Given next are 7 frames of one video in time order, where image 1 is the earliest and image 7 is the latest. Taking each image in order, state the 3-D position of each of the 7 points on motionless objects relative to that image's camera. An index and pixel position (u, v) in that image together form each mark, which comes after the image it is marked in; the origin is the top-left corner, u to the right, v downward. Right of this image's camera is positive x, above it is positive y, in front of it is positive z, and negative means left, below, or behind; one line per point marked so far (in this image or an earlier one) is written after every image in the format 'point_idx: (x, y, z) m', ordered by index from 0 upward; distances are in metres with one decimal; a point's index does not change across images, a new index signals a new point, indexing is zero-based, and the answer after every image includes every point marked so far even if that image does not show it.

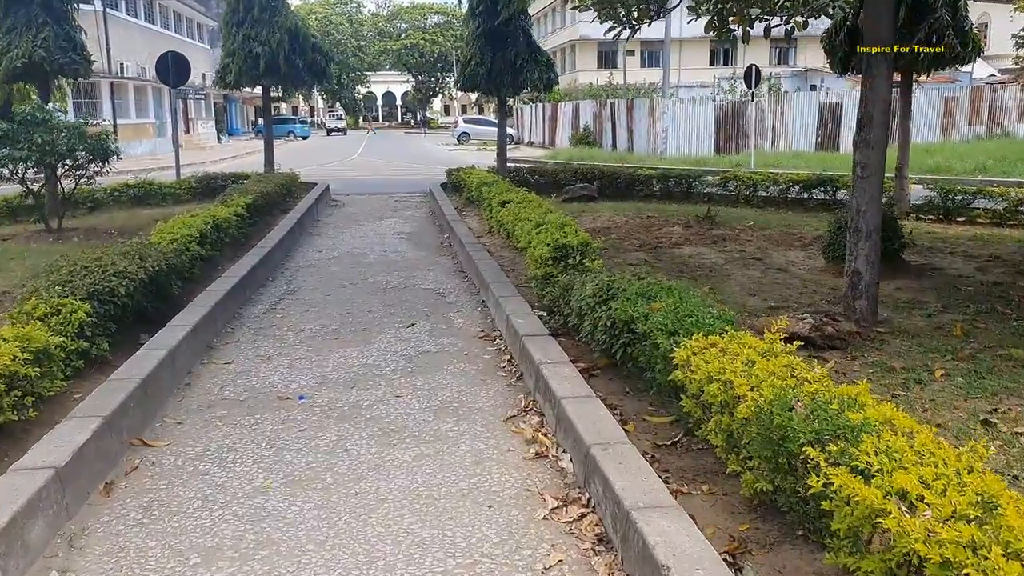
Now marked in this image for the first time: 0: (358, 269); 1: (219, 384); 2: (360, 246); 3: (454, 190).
0: (-1.4, +0.2, +9.0) m
1: (-1.6, -0.5, +5.1) m
2: (-1.7, +0.5, +10.6) m
3: (-0.9, +1.6, +15.4) m
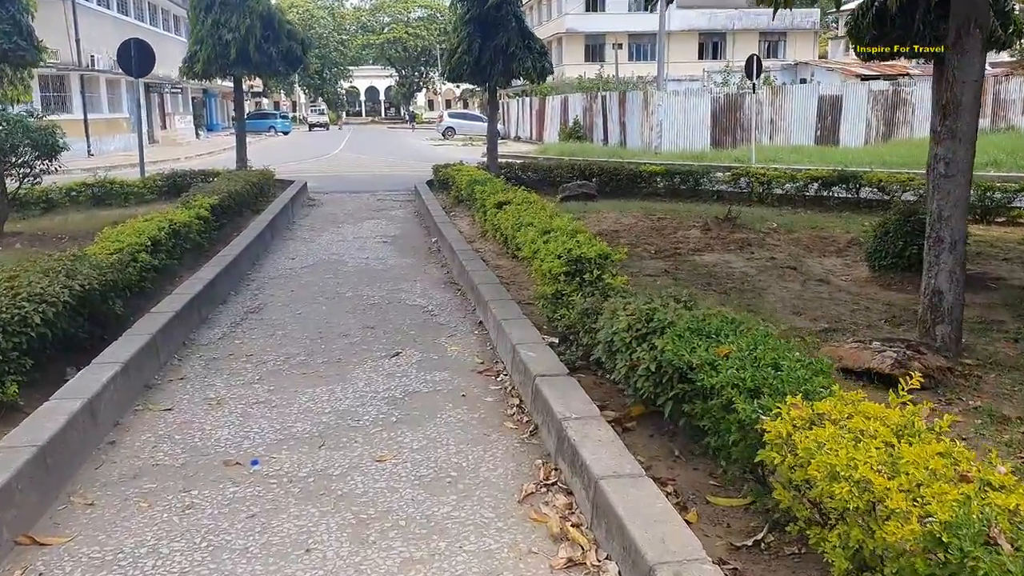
0: (-1.4, +0.1, +7.9) m
1: (-1.5, -0.6, +4.1) m
2: (-1.7, +0.4, +9.5) m
3: (-1.1, +1.5, +14.4) m
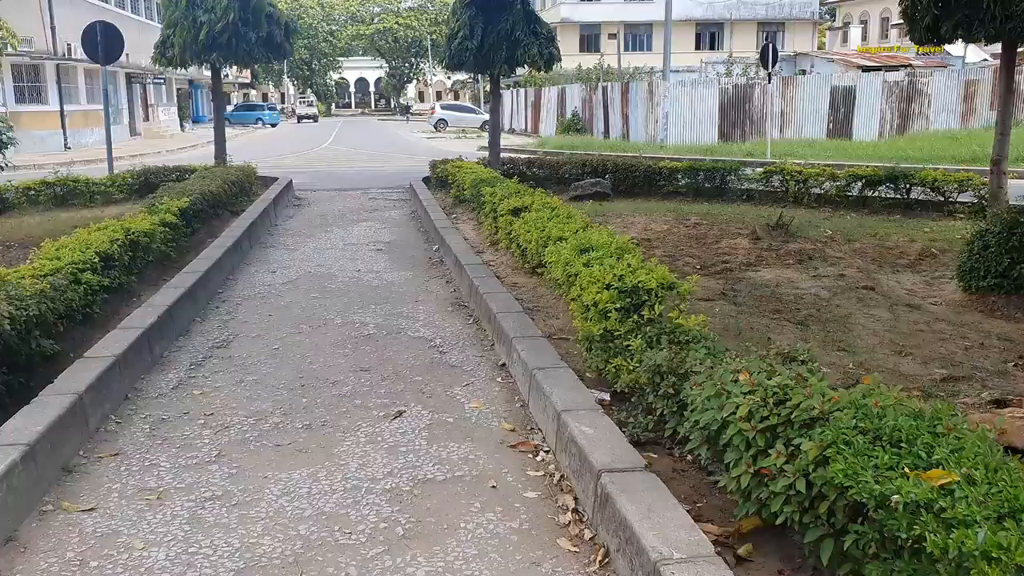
0: (-1.3, -0.1, +6.7) m
1: (-1.3, -0.8, +2.8) m
2: (-1.6, +0.2, +8.3) m
3: (-1.0, +1.4, +13.1) m
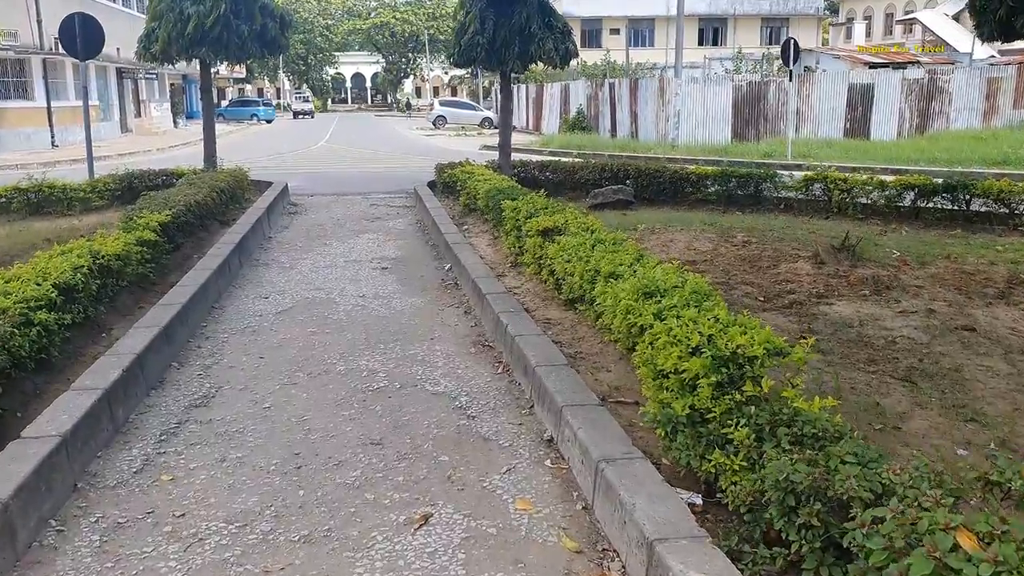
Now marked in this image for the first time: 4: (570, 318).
0: (-1.1, -0.3, +5.7) m
1: (-1.1, -1.0, +1.9) m
2: (-1.4, 0.0, +7.4) m
3: (-0.8, +1.2, +12.2) m
4: (+0.3, -0.2, +5.4) m
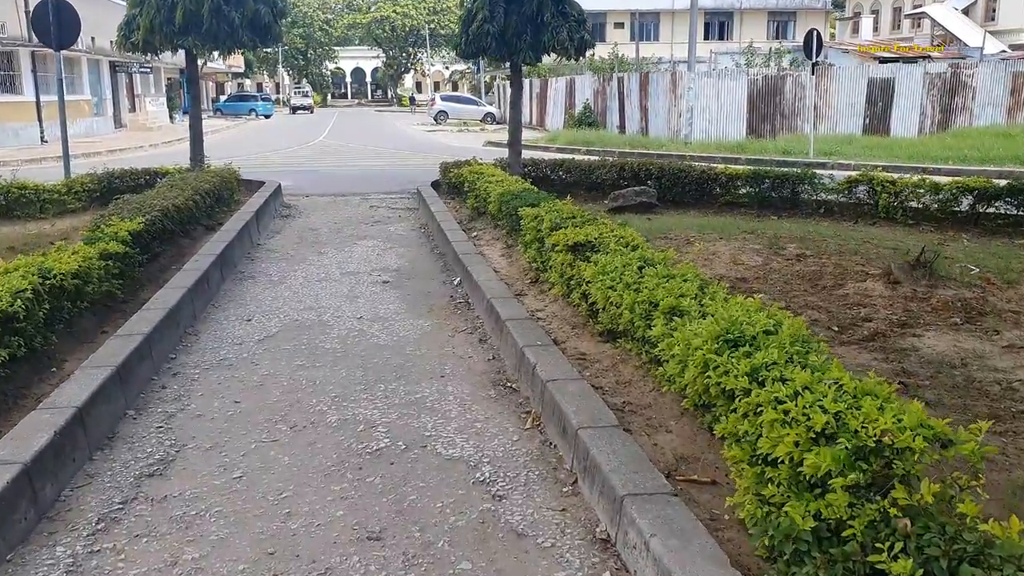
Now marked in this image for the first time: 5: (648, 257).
0: (-1.0, -0.4, +4.8) m
1: (-1.0, -1.2, +1.0) m
2: (-1.3, -0.1, +6.4) m
3: (-0.7, +1.1, +11.3) m
4: (+0.4, -0.3, +4.5) m
5: (+0.6, +0.1, +4.6) m
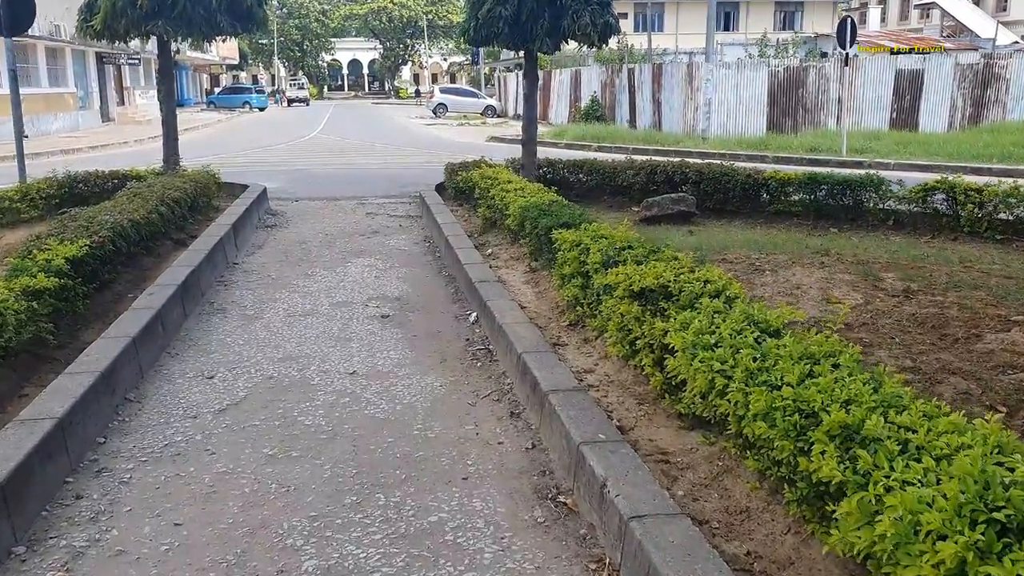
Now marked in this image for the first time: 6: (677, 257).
0: (-0.8, -0.7, +3.5) m
1: (-0.8, -1.5, -0.3) m
2: (-1.1, -0.3, +5.1) m
3: (-0.6, +0.9, +9.9) m
4: (+0.6, -0.5, +3.2) m
5: (+0.8, -0.1, +3.3) m
6: (+0.7, +0.1, +4.3) m
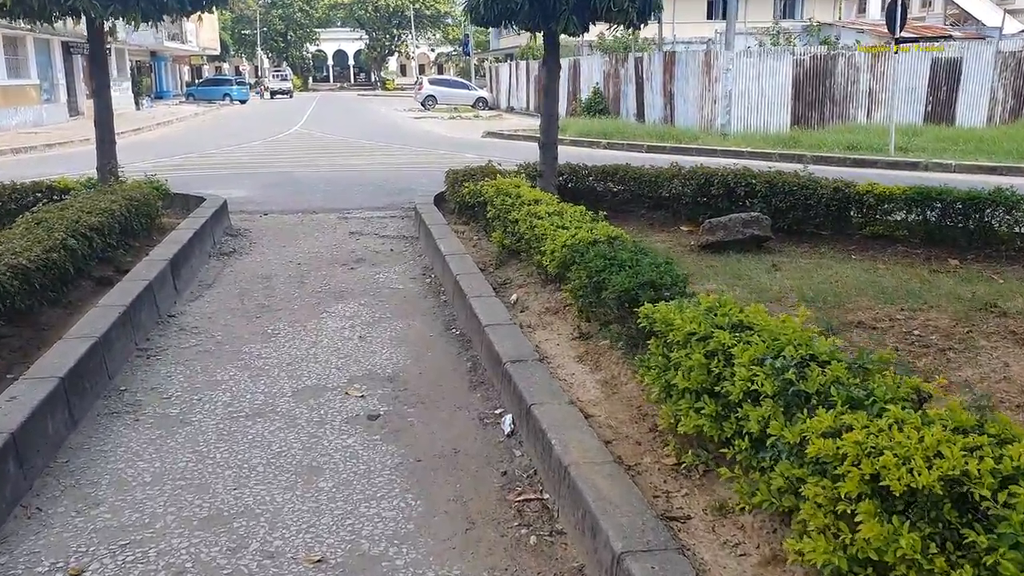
0: (-0.6, -1.0, +1.6) m
1: (-0.5, -1.9, -2.2) m
2: (-0.9, -0.7, +3.2) m
3: (-0.4, +0.6, +8.0) m
4: (+0.9, -0.9, +1.2) m
5: (+1.1, -0.5, +1.3) m
6: (+1.0, -0.3, +2.3) m
